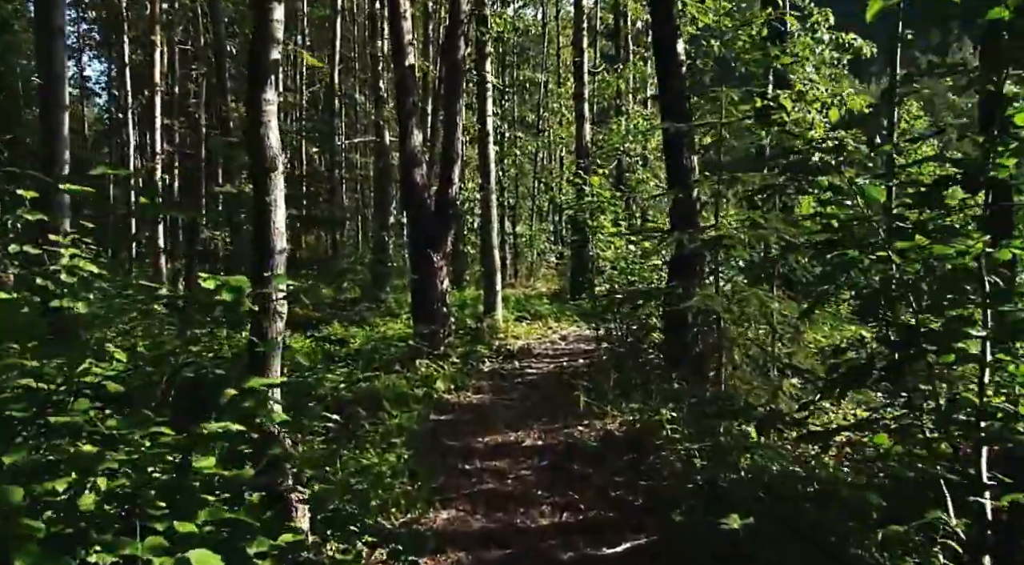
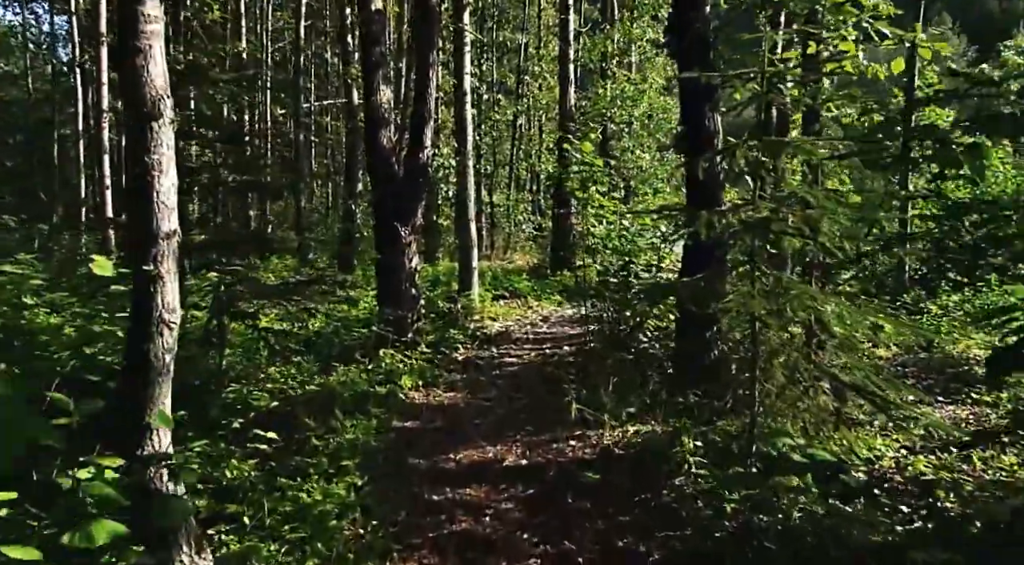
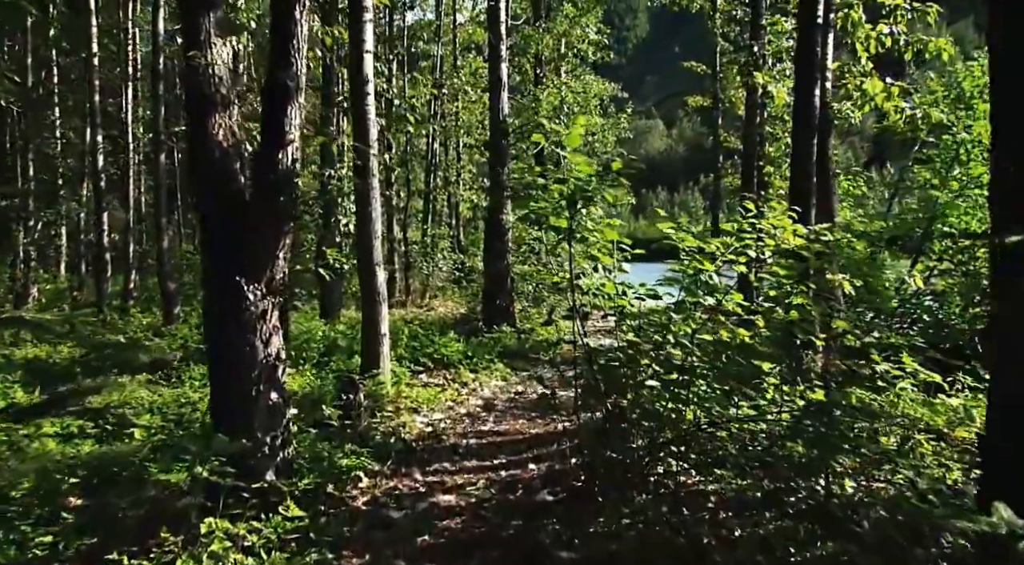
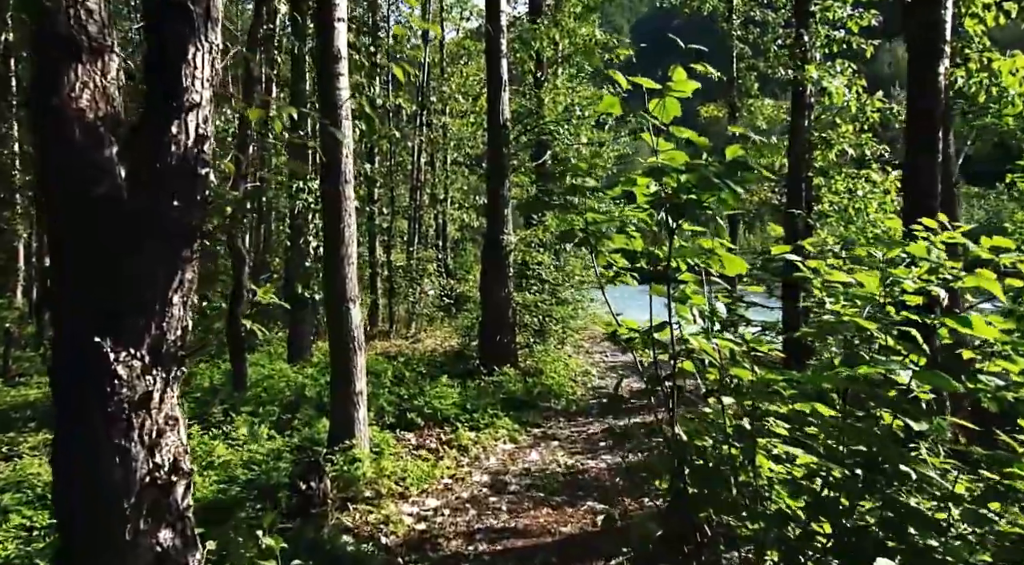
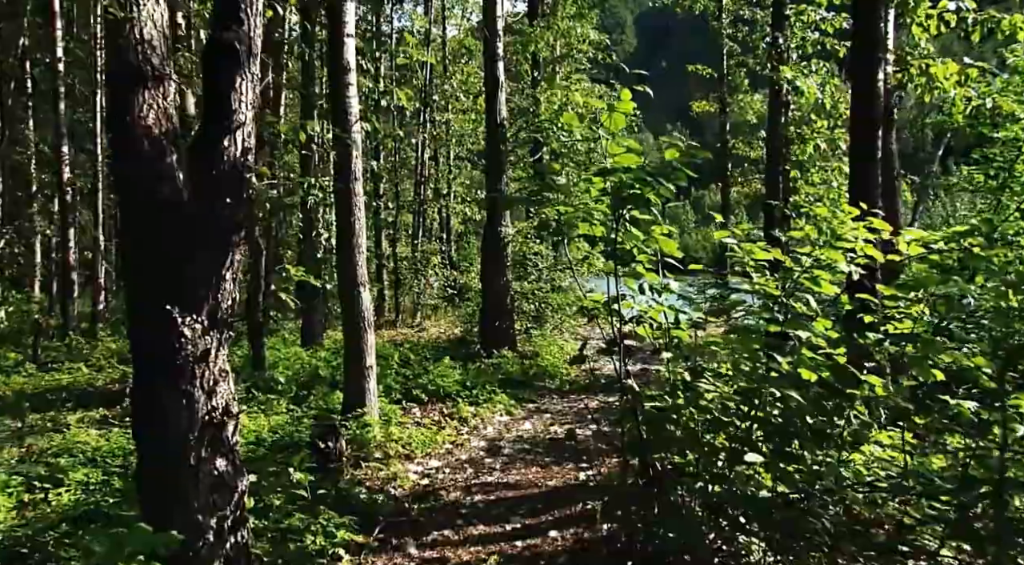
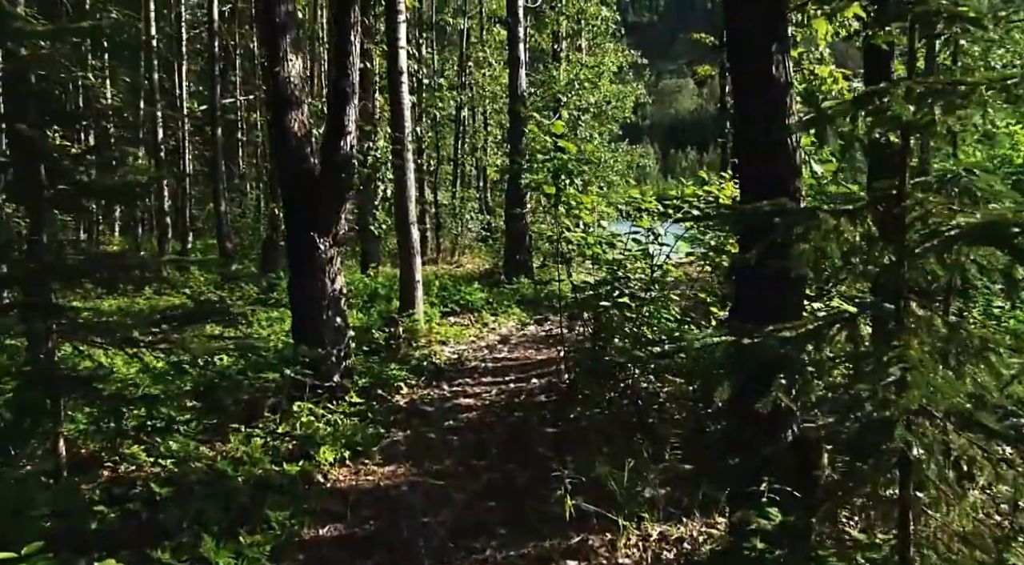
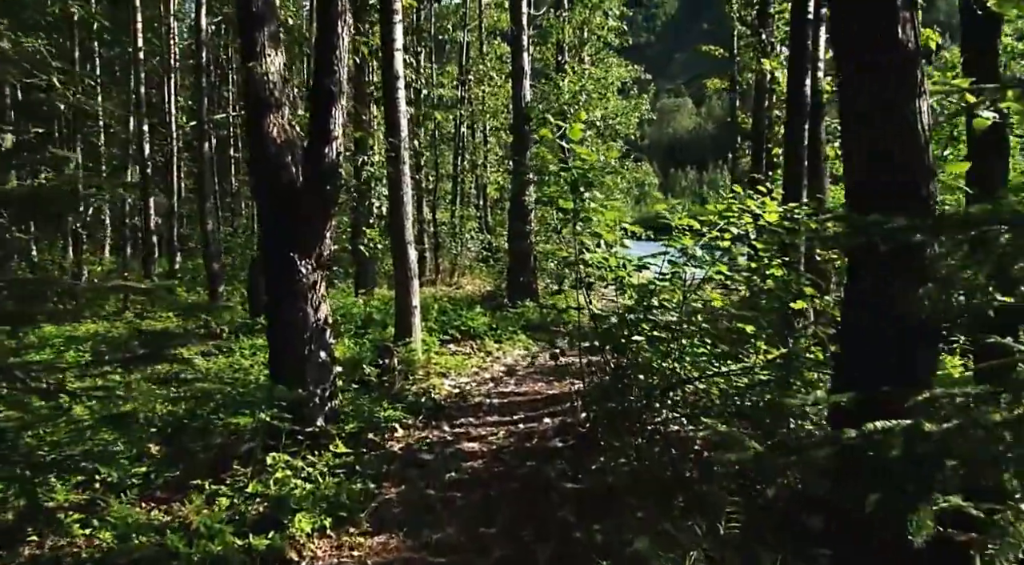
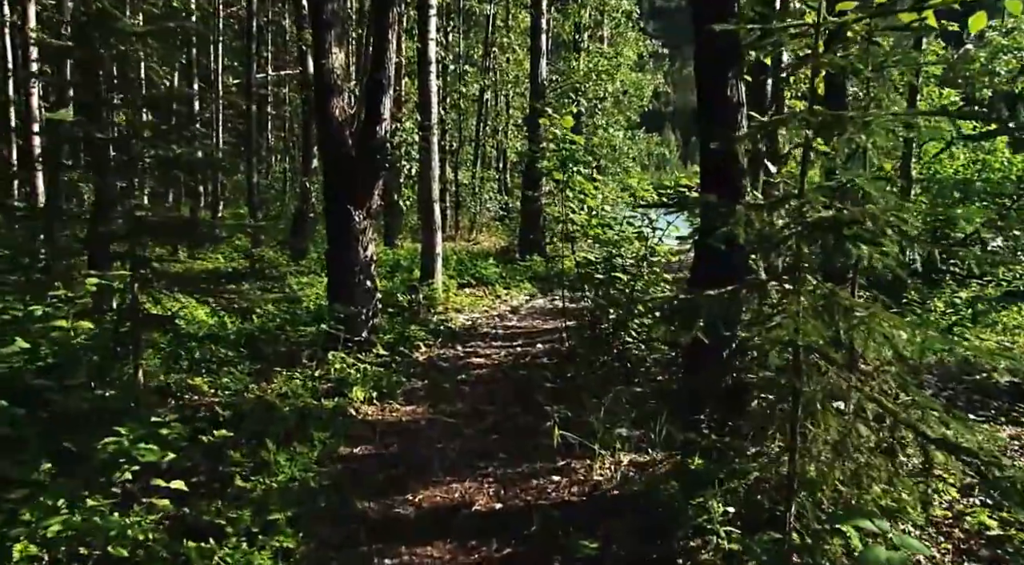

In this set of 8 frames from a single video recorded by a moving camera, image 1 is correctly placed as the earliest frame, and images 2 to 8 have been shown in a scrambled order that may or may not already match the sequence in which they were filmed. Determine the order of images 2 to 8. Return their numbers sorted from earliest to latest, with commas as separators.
2, 8, 6, 7, 3, 5, 4
